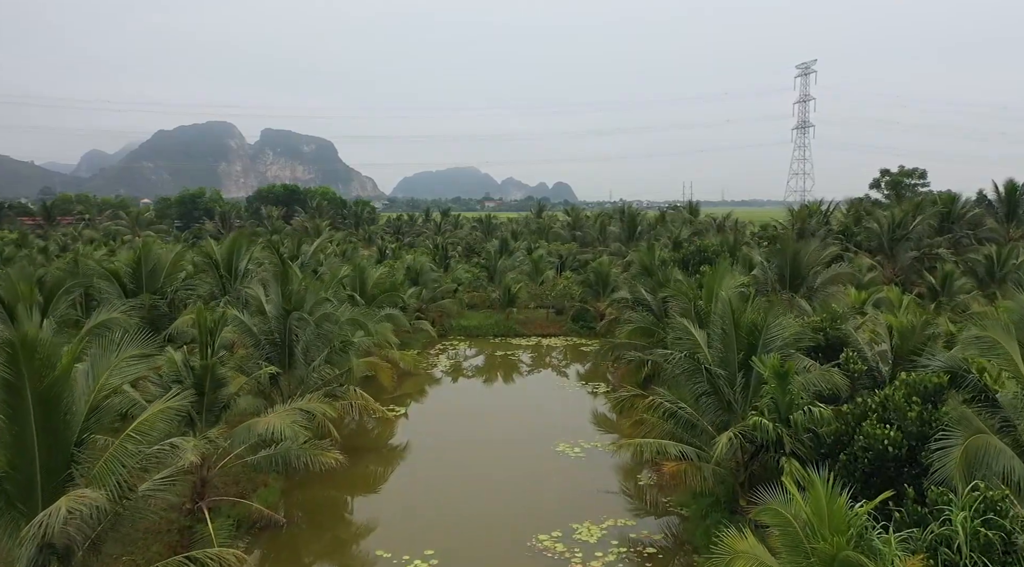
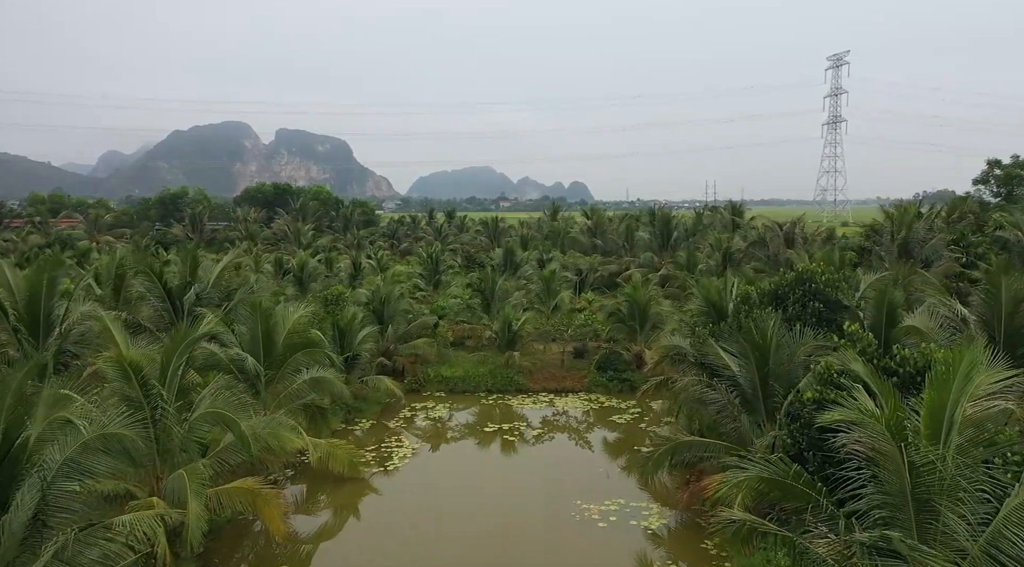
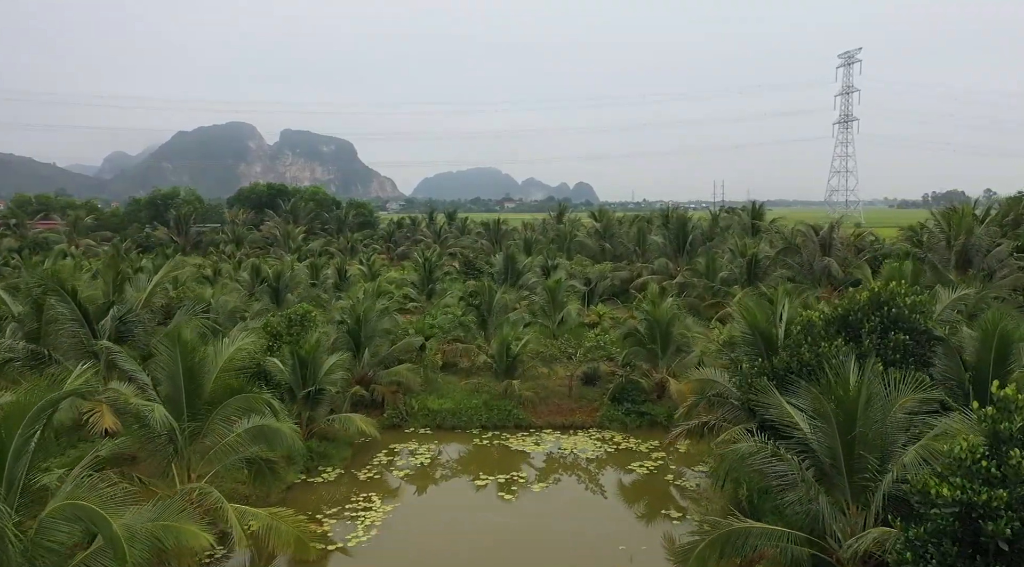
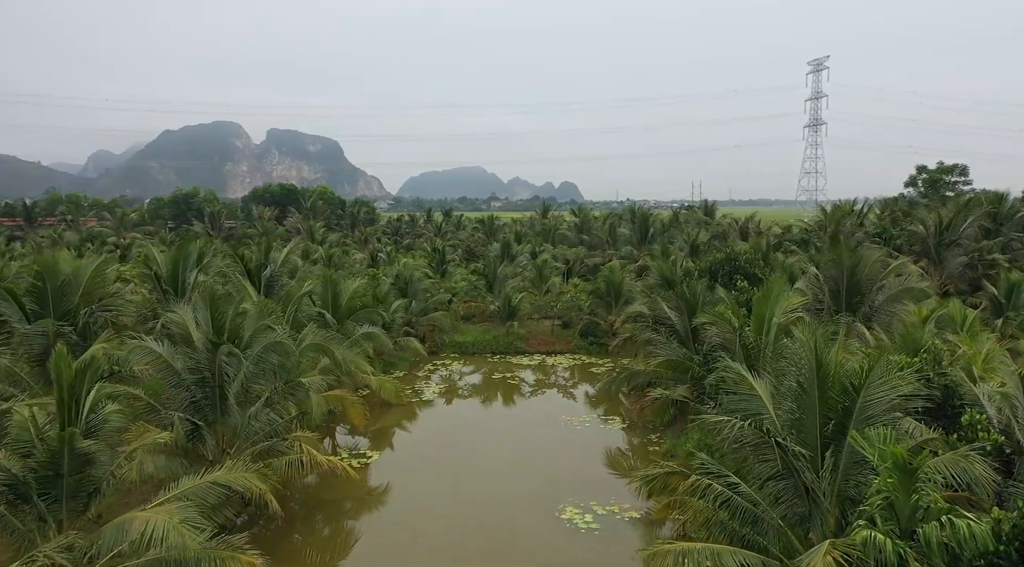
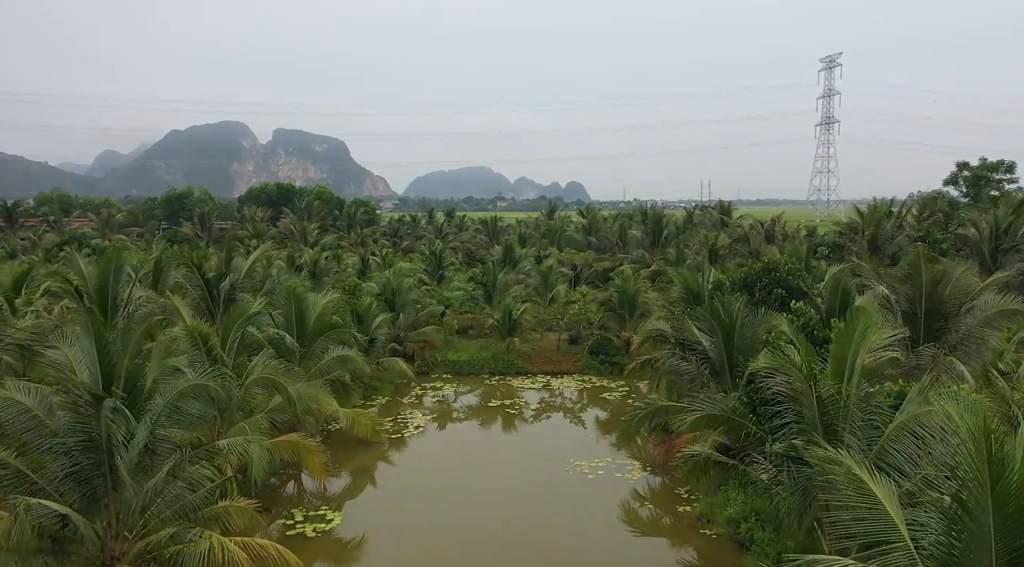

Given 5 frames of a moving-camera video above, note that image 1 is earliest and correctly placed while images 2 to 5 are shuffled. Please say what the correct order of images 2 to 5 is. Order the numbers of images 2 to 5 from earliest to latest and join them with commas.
4, 5, 2, 3
